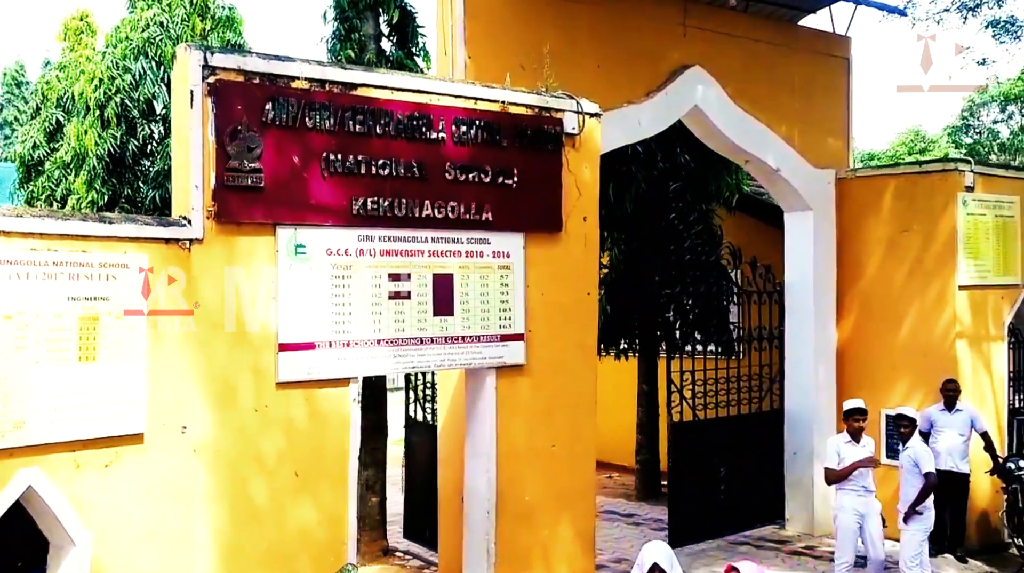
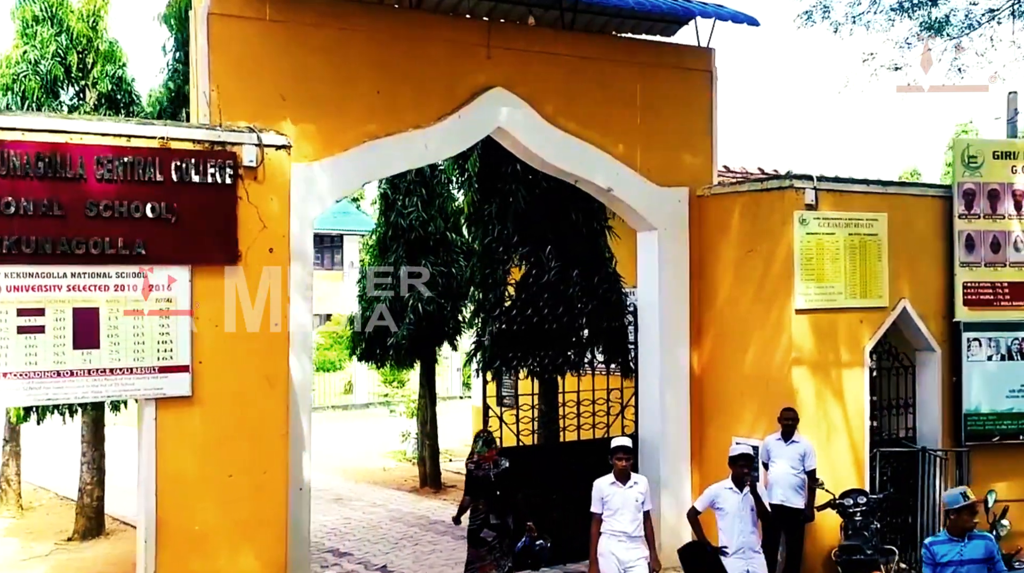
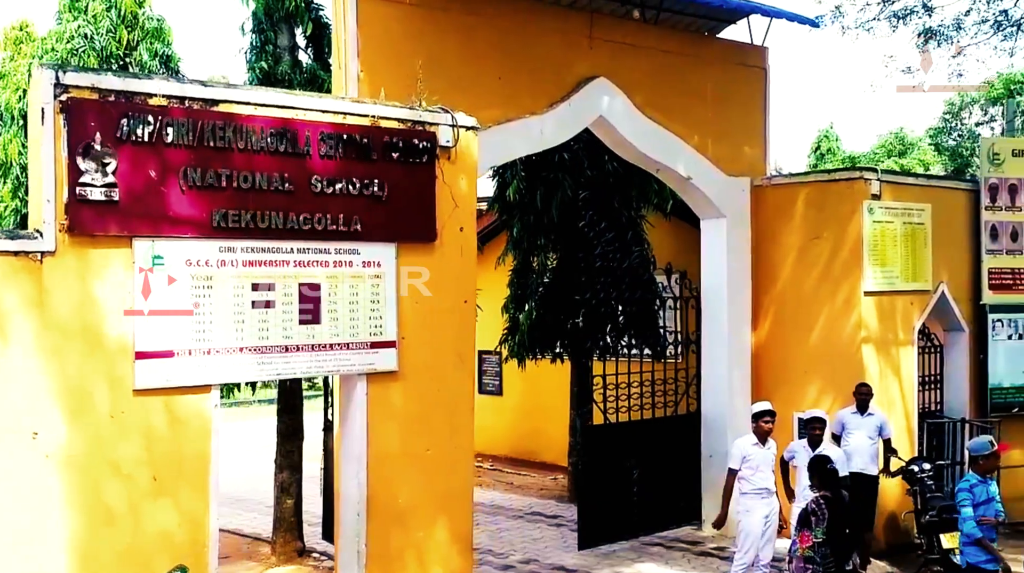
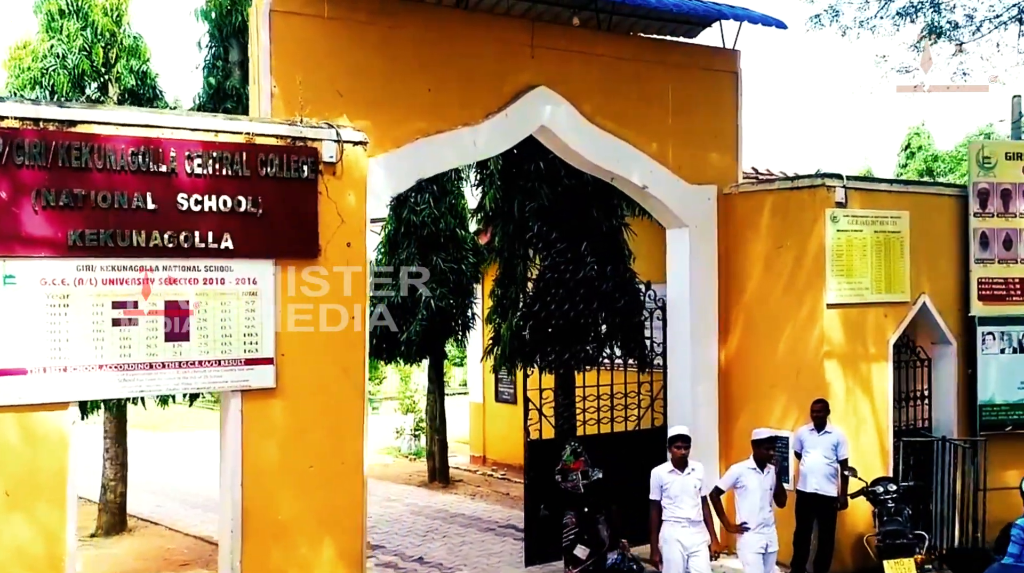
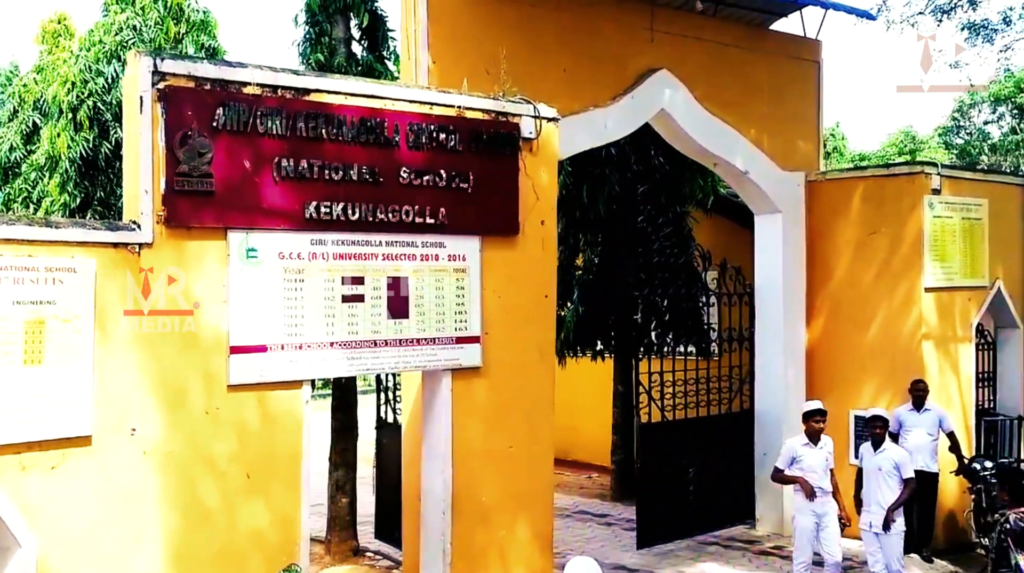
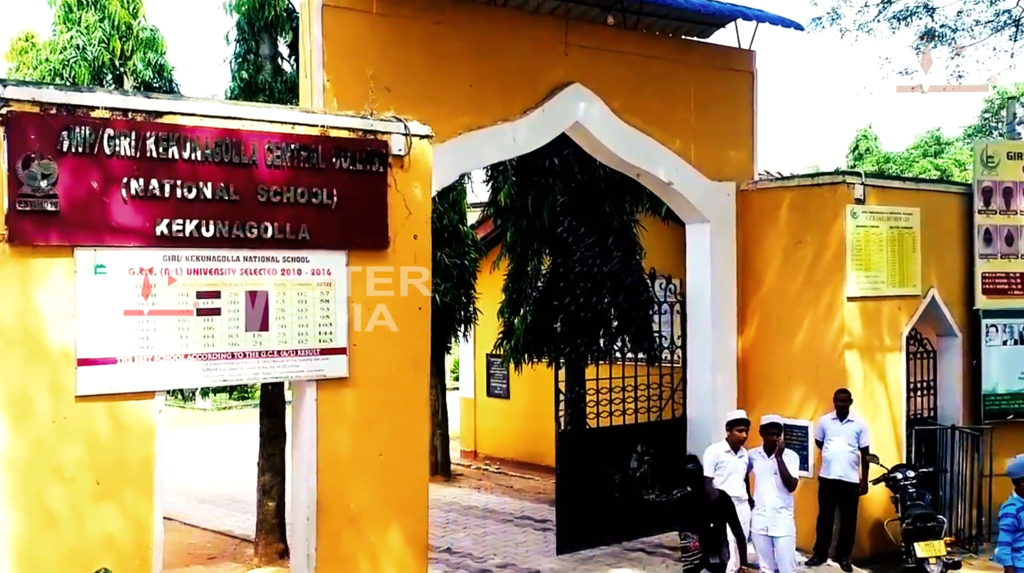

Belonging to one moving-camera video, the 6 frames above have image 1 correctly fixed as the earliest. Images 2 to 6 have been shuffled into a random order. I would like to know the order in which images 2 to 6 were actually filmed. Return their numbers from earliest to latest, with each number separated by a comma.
5, 3, 6, 4, 2
